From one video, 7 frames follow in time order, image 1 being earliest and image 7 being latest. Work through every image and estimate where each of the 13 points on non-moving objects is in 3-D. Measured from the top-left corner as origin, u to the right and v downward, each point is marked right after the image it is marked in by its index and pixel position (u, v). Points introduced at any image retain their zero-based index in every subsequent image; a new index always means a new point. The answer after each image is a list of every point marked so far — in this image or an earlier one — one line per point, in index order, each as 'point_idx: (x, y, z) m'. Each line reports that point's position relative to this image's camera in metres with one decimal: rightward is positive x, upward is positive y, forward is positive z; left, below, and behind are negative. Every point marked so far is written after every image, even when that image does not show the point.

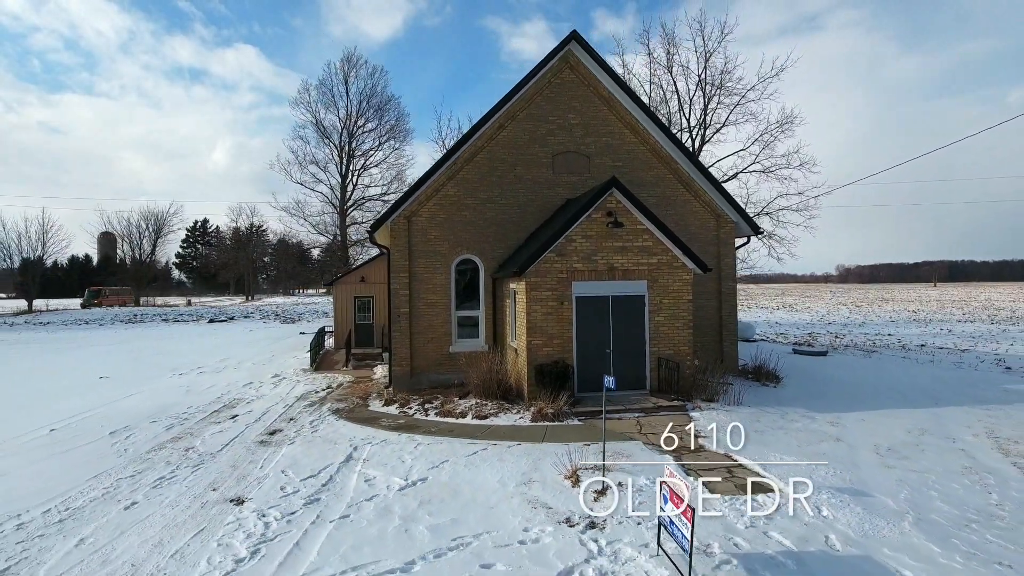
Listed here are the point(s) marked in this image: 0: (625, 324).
0: (+1.9, -0.6, +9.4) m
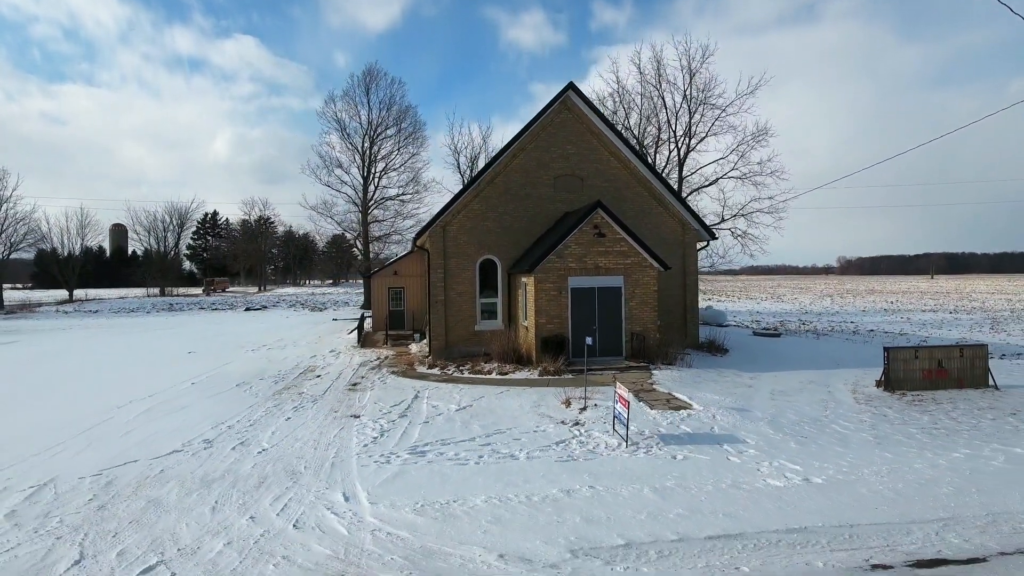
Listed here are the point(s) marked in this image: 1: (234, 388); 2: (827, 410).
0: (+2.2, -0.5, +12.7) m
1: (-5.9, -2.1, +11.9) m
2: (+5.0, -1.9, +9.0) m
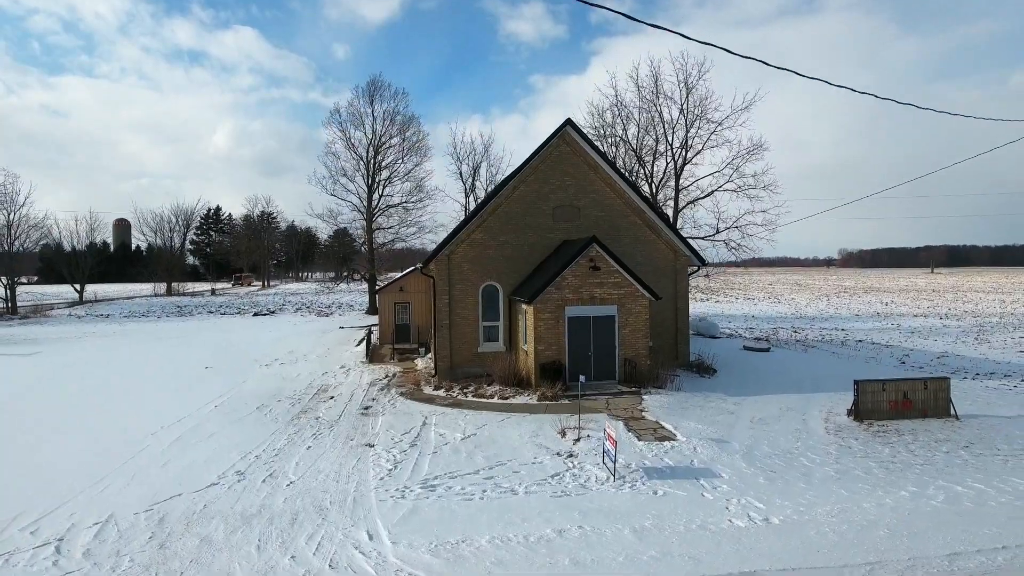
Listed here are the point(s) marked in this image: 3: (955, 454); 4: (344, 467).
0: (+2.2, -1.2, +13.6) m
1: (-5.8, -2.8, +12.8) m
2: (+5.0, -2.7, +9.9) m
3: (+7.1, -2.7, +9.0) m
4: (-2.7, -2.9, +9.1) m
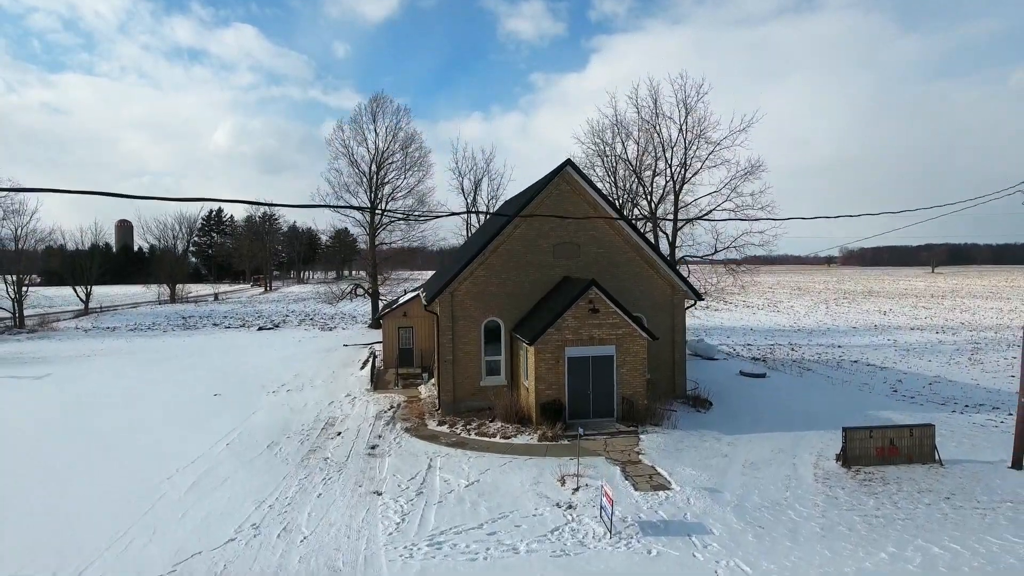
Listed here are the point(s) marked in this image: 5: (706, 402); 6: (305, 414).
0: (+2.2, -2.2, +14.1) m
1: (-5.8, -3.8, +13.3) m
2: (+5.1, -3.7, +10.3) m
3: (+7.1, -3.7, +9.5) m
4: (-2.7, -3.9, +9.5) m
5: (+5.4, -3.2, +15.6) m
6: (-6.0, -3.7, +16.3) m
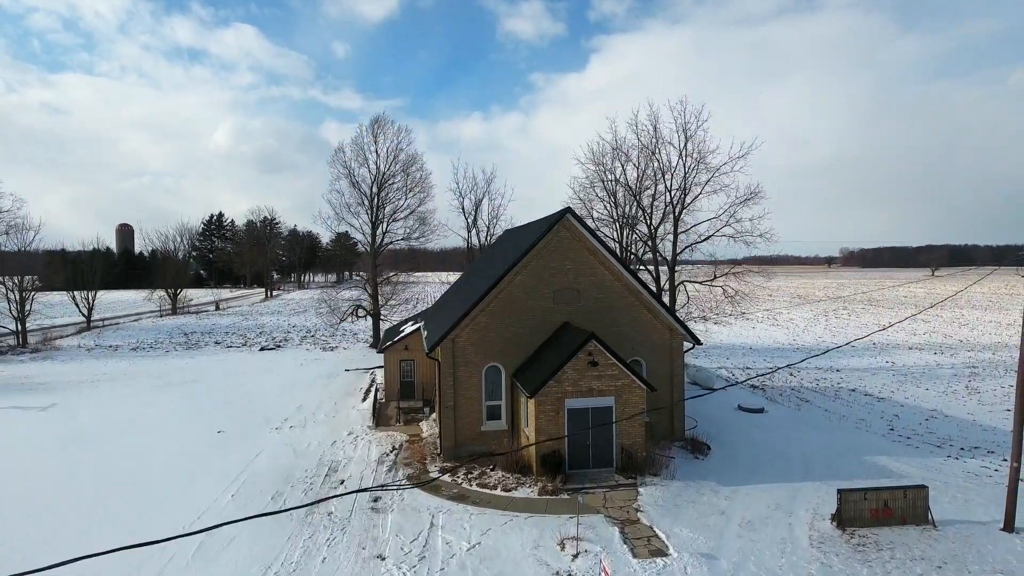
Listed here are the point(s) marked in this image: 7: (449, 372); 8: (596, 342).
0: (+2.2, -3.5, +14.3) m
1: (-5.8, -5.1, +13.5) m
2: (+5.1, -5.0, +10.5) m
3: (+7.1, -5.0, +9.7) m
4: (-2.7, -5.2, +9.7) m
5: (+5.4, -4.5, +15.8) m
6: (-6.0, -5.0, +16.5) m
7: (-1.8, -2.4, +15.8) m
8: (+2.1, -1.4, +14.0) m
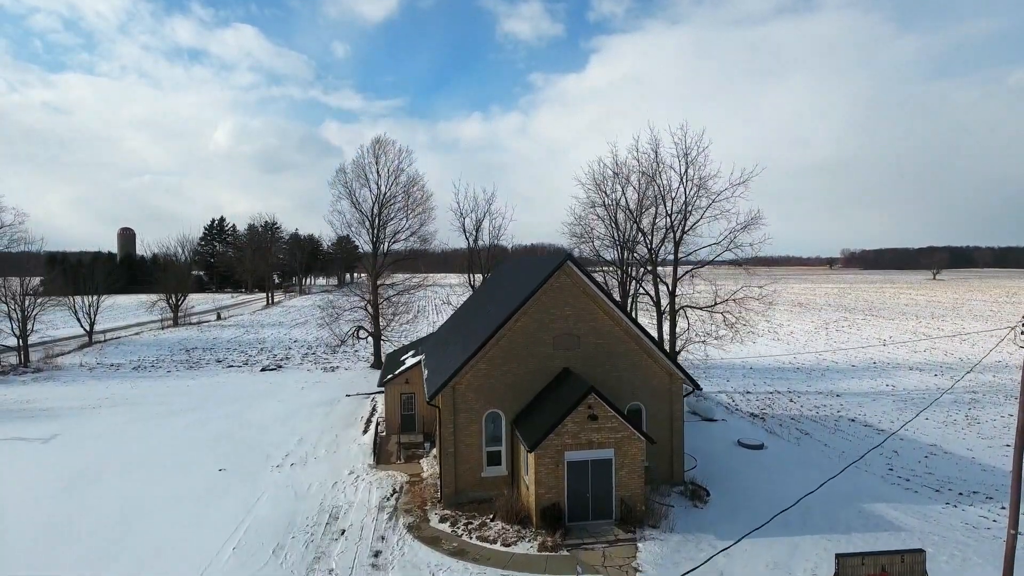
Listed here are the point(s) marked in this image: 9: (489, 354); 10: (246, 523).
0: (+2.2, -4.8, +14.3) m
1: (-5.8, -6.5, +13.5) m
2: (+5.1, -6.3, +10.6) m
3: (+7.1, -6.3, +9.7) m
4: (-2.7, -6.6, +9.8) m
5: (+5.4, -5.8, +15.8) m
6: (-6.0, -6.3, +16.6) m
7: (-1.8, -3.7, +15.8) m
8: (+2.1, -2.7, +14.0) m
9: (-0.6, -1.9, +16.0) m
10: (-7.3, -6.5, +15.6) m
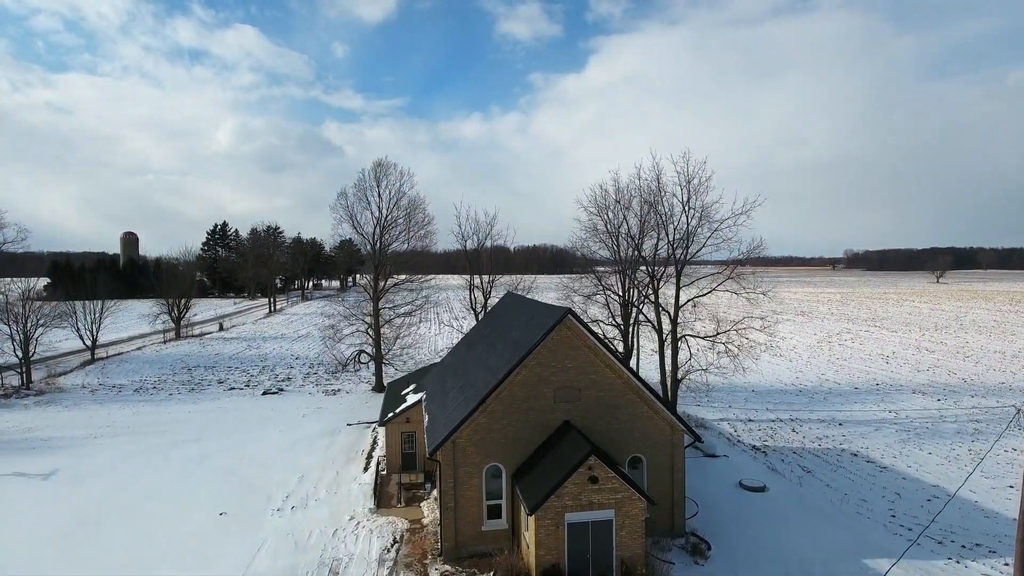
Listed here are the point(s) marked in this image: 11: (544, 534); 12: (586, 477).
0: (+2.2, -6.3, +14.3) m
1: (-5.8, -8.0, +13.5) m
2: (+5.1, -7.9, +10.5) m
3: (+7.1, -7.8, +9.7) m
4: (-2.7, -8.1, +9.8) m
5: (+5.4, -7.3, +15.8) m
6: (-6.0, -7.8, +16.6) m
7: (-1.7, -5.2, +15.8) m
8: (+2.1, -4.2, +14.0) m
9: (-0.6, -3.4, +15.9) m
10: (-7.3, -8.0, +15.6) m
11: (+0.8, -6.1, +13.9) m
12: (+1.8, -4.7, +14.0) m
